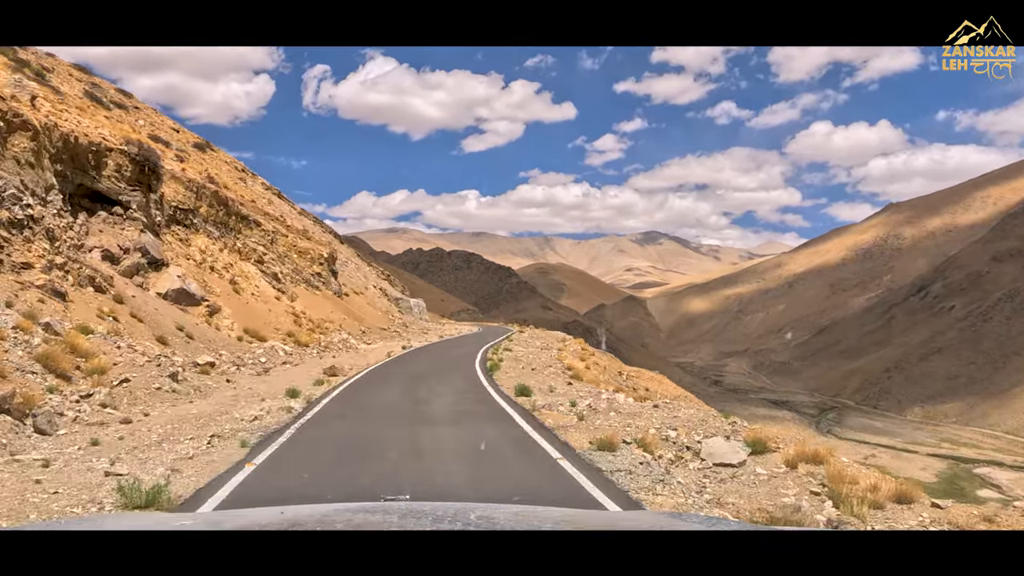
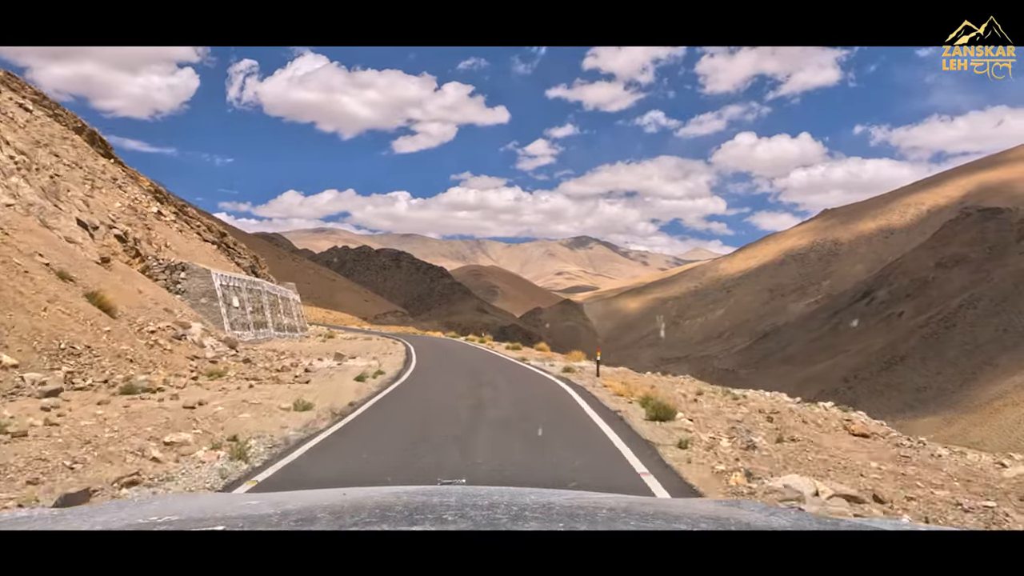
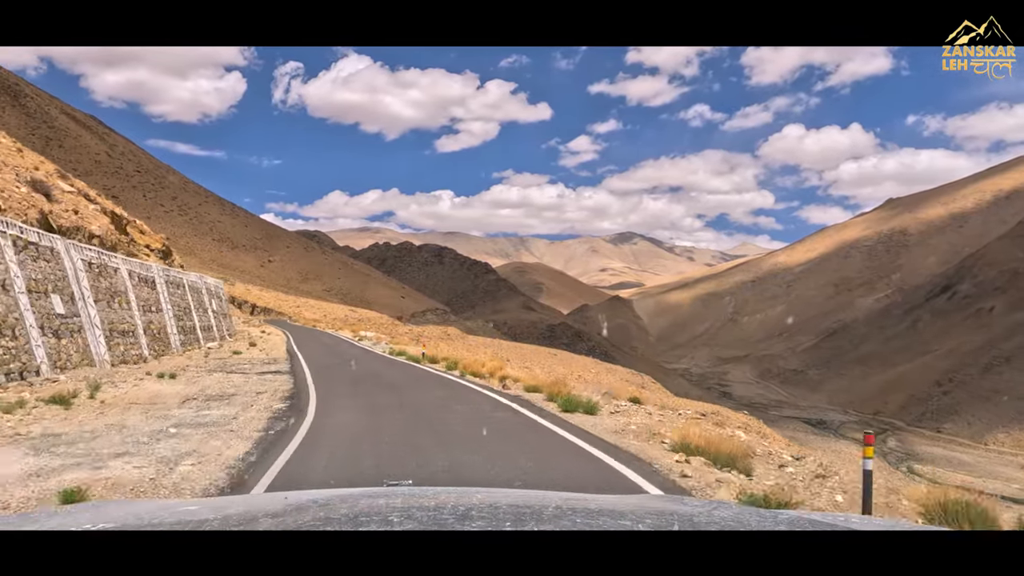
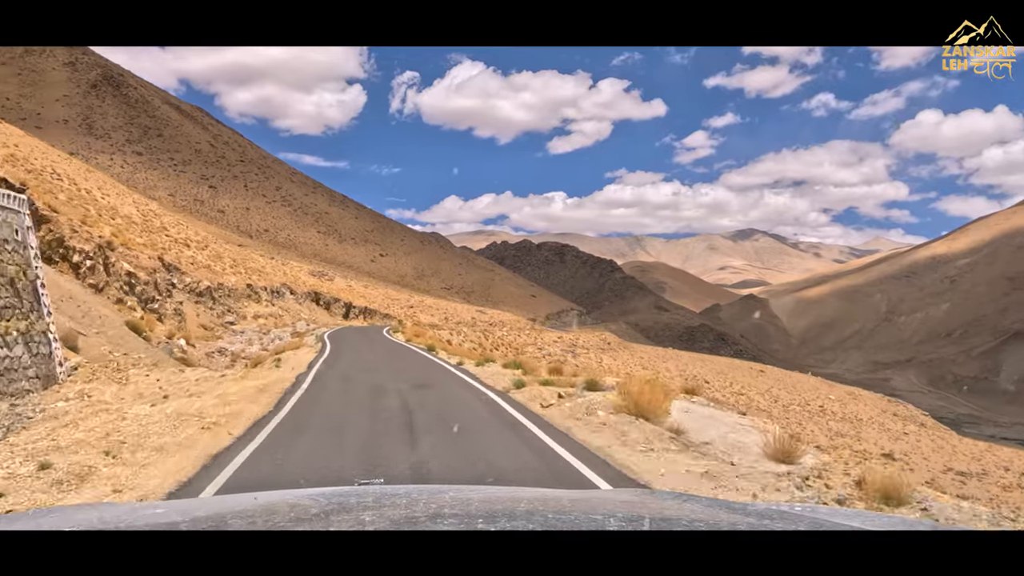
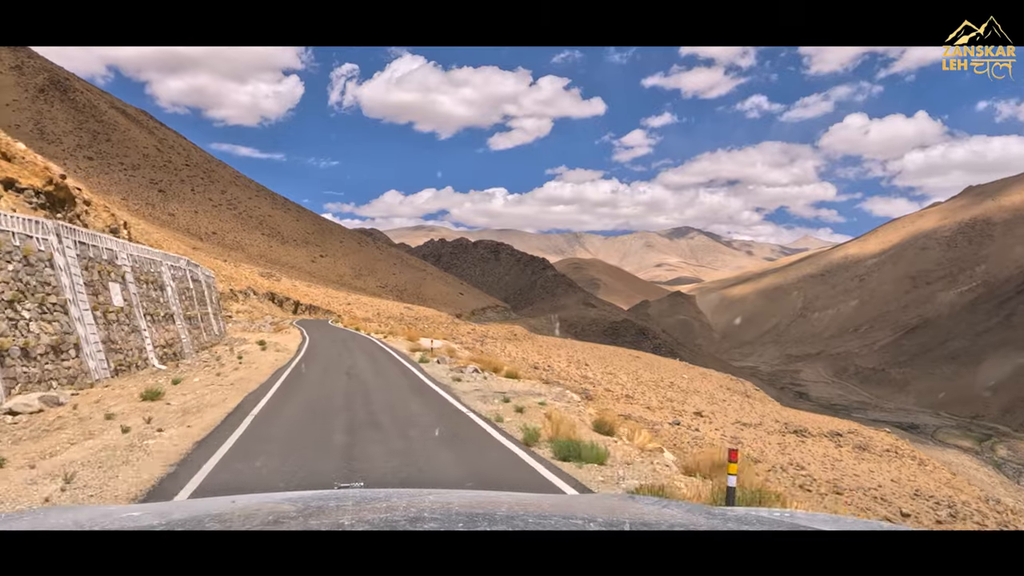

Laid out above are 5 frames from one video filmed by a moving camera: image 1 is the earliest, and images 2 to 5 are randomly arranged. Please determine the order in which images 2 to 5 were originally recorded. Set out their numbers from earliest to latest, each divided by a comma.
2, 3, 5, 4
